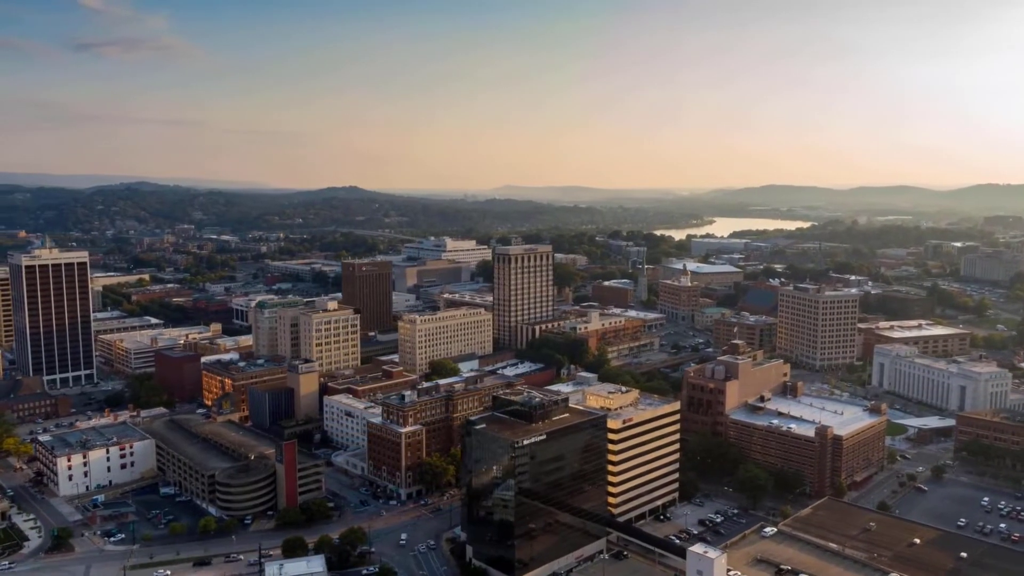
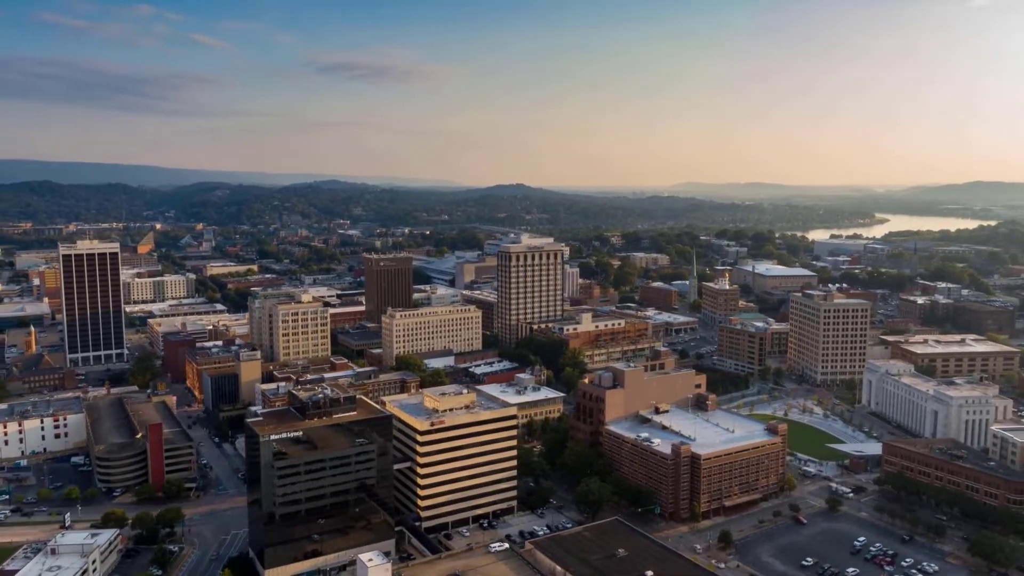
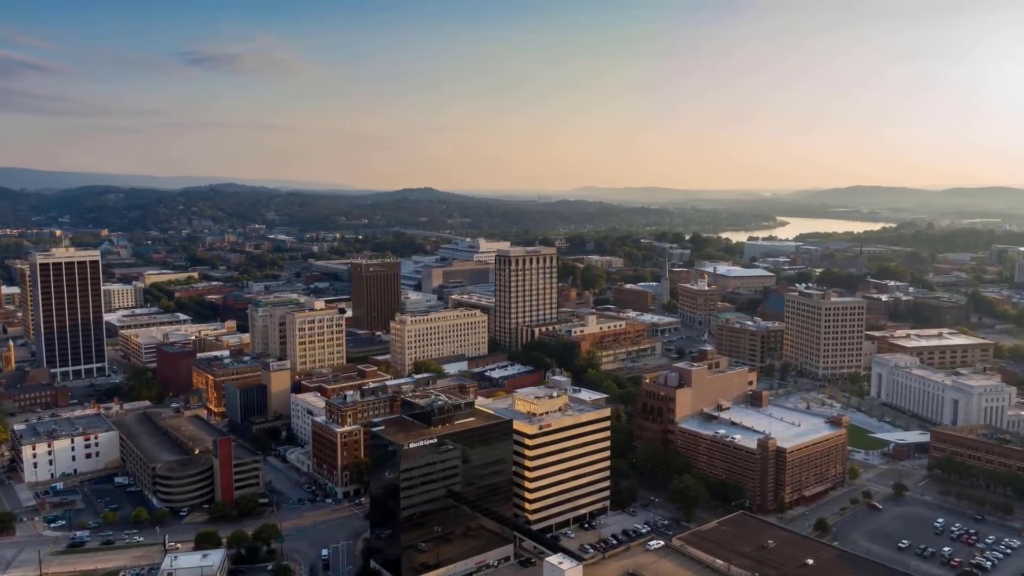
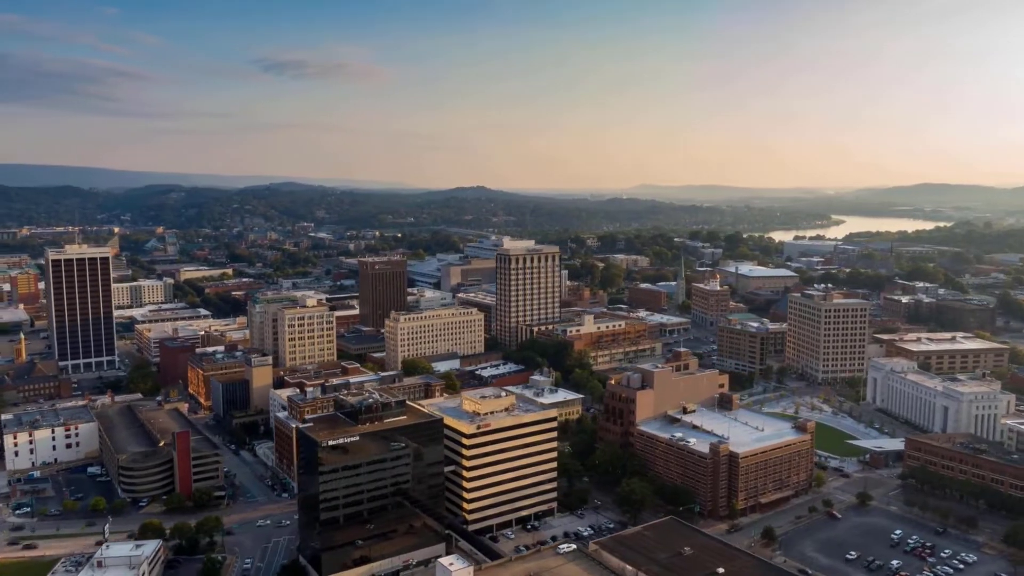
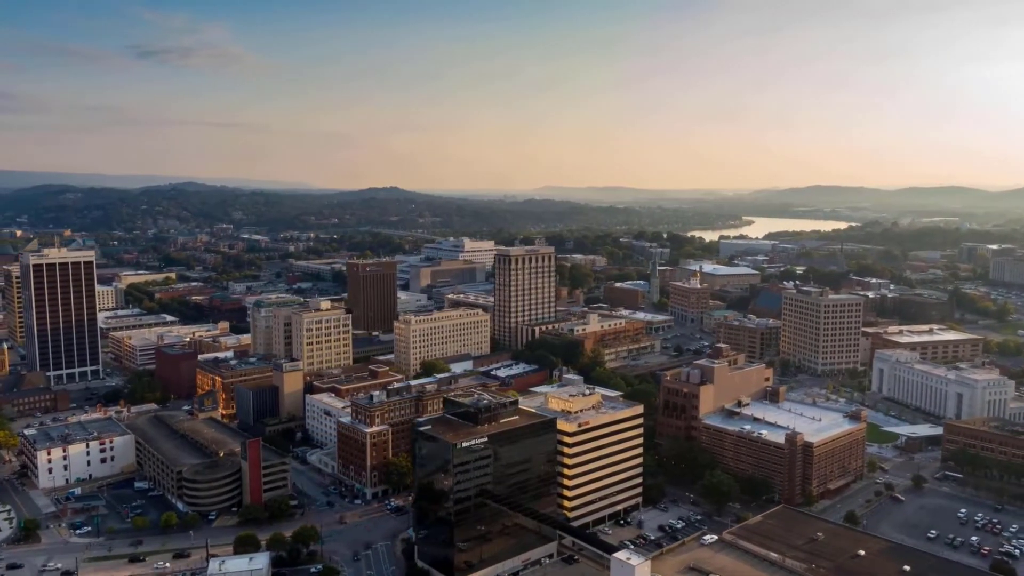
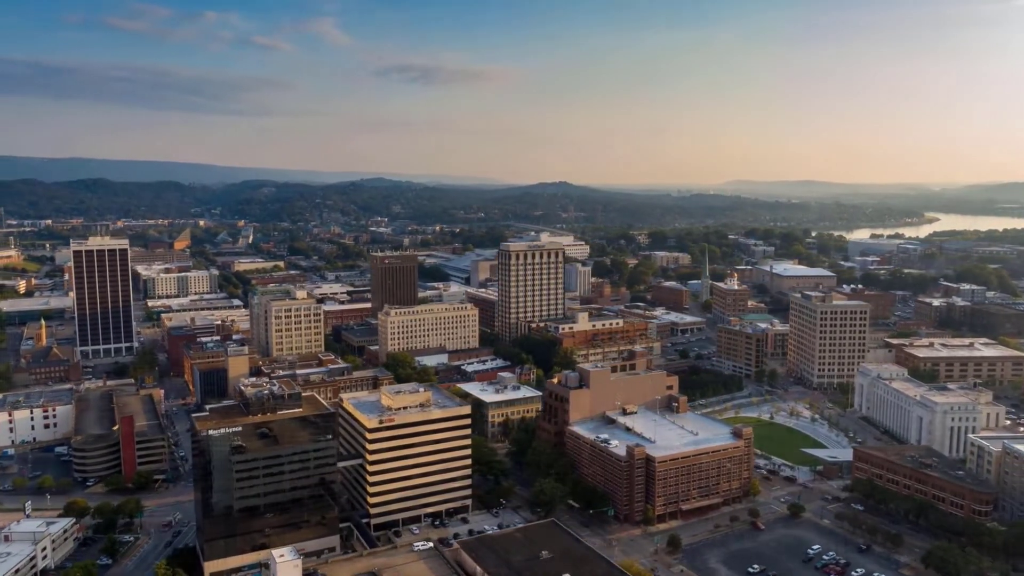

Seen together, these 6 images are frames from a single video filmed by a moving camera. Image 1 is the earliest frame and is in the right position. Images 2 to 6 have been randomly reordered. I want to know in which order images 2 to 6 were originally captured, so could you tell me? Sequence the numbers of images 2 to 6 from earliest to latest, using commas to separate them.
5, 3, 4, 2, 6
